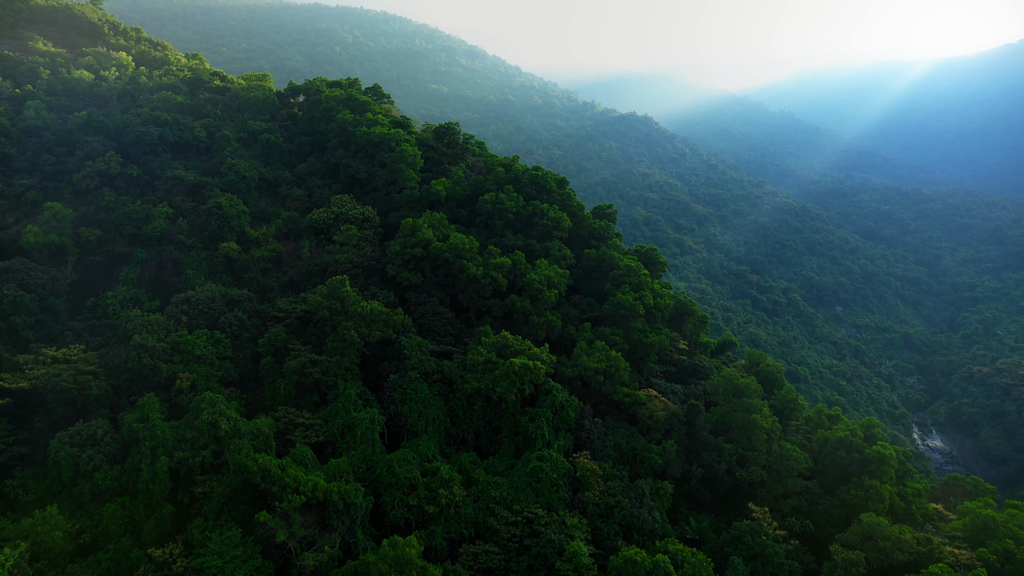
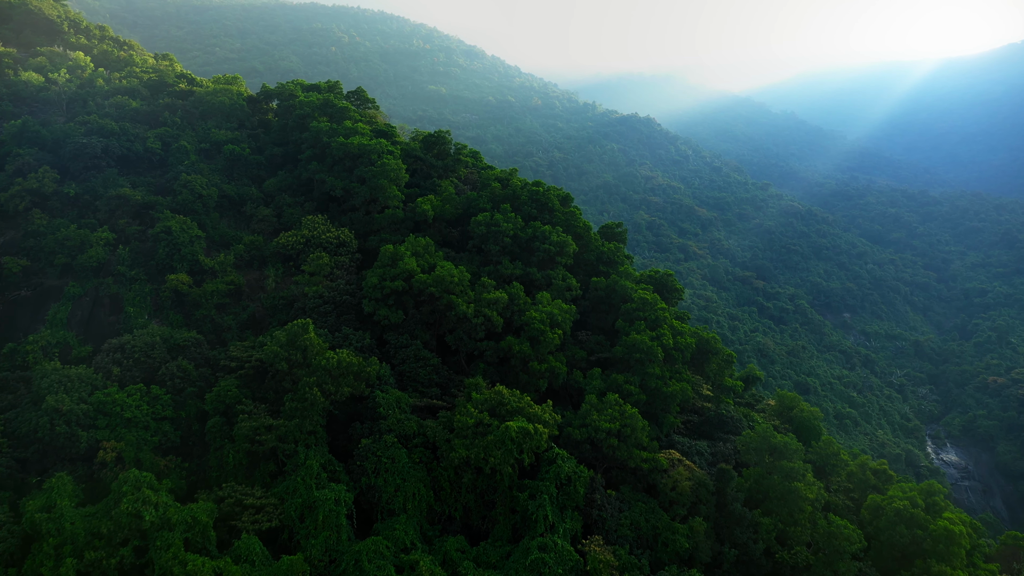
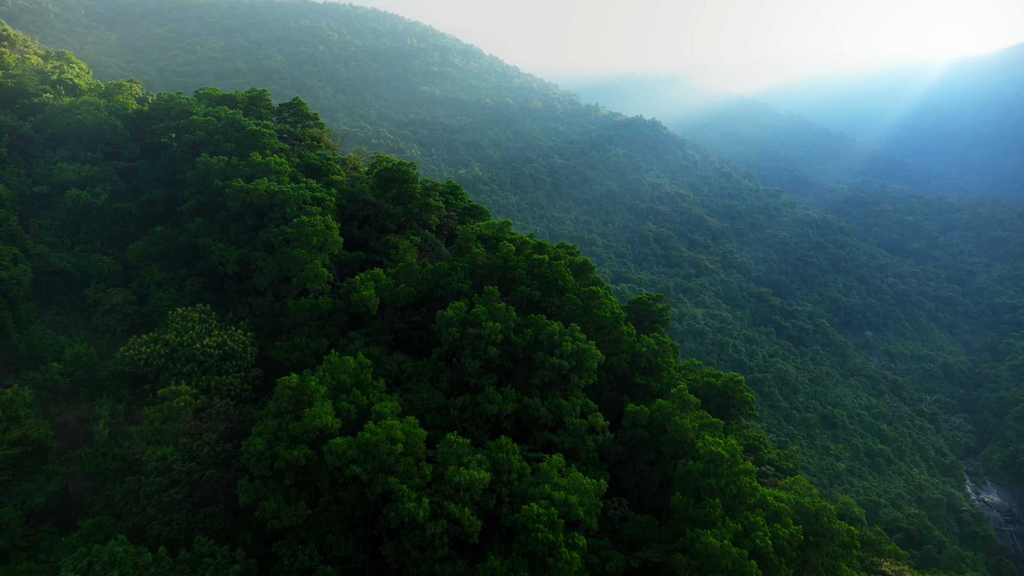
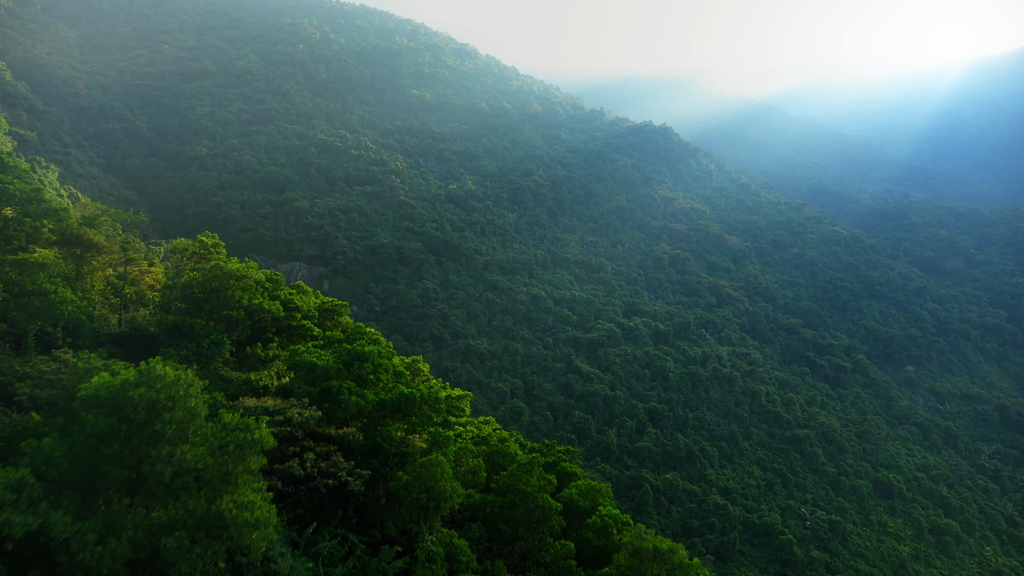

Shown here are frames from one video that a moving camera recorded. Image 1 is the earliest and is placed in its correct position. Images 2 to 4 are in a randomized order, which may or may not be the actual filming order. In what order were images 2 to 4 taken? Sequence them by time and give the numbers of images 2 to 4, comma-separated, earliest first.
2, 3, 4
